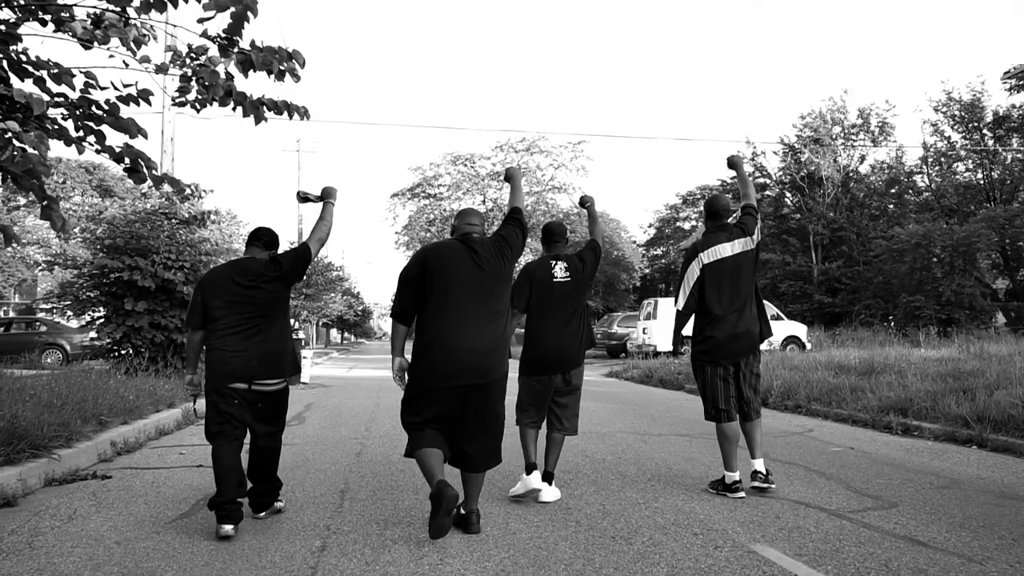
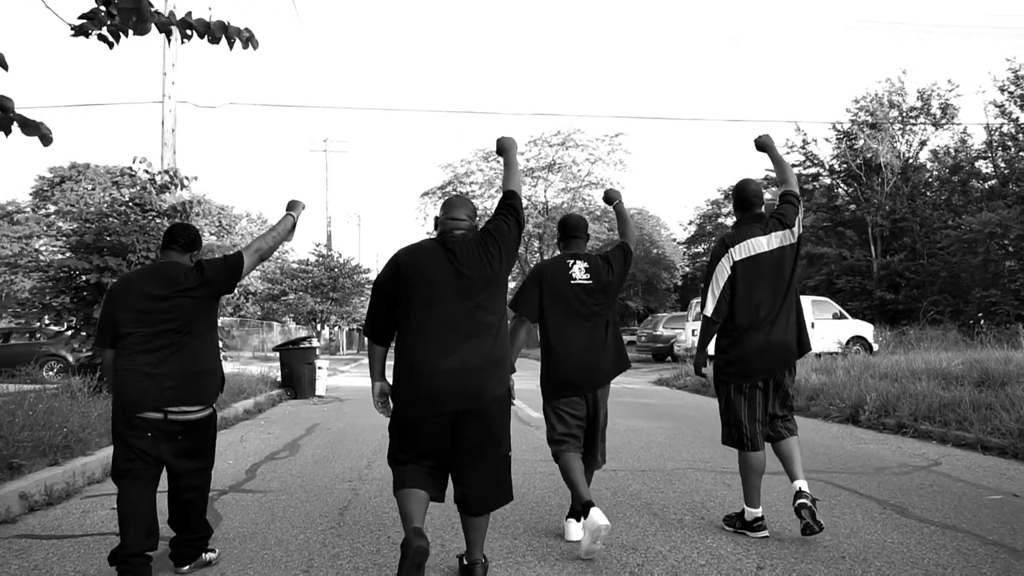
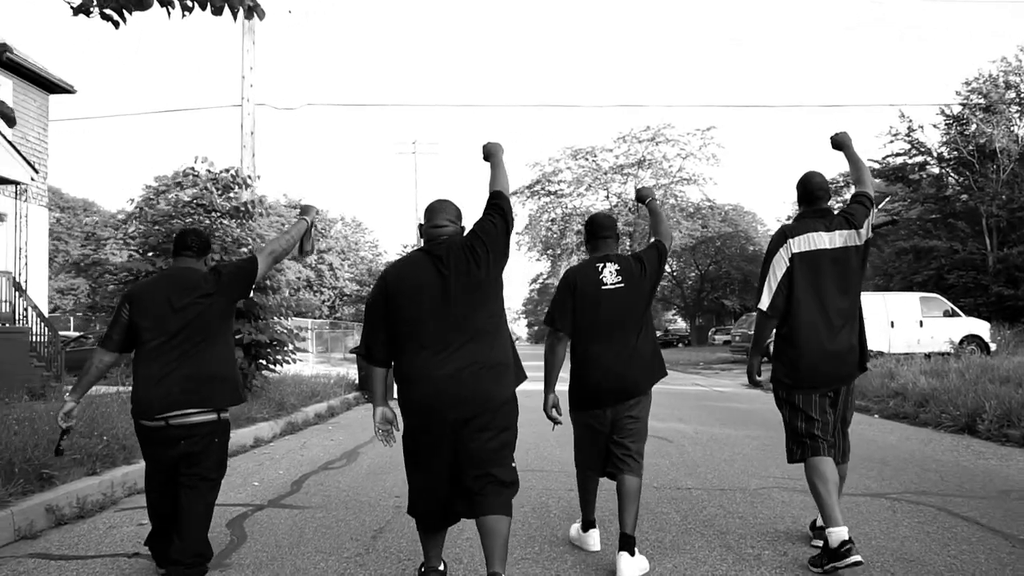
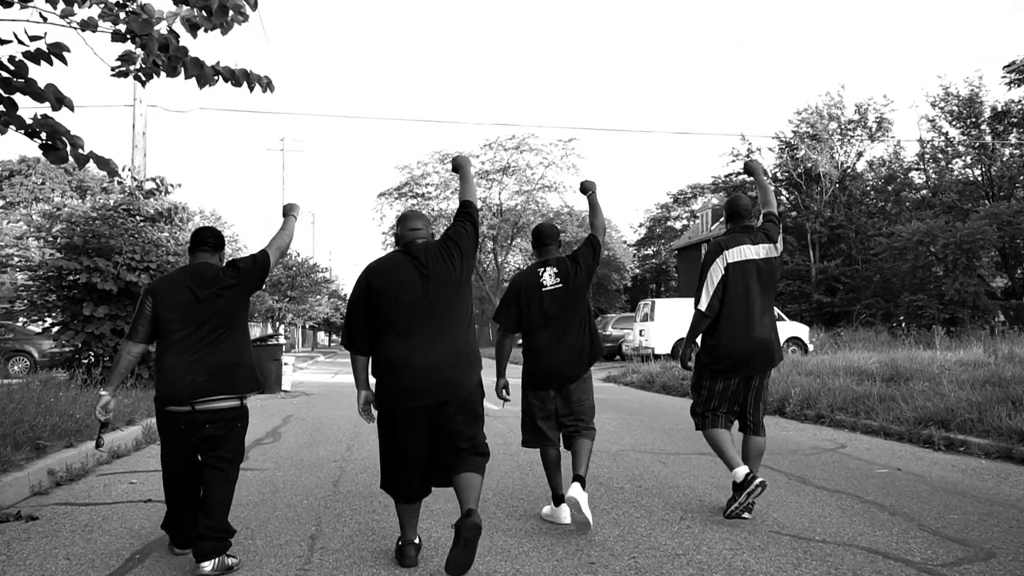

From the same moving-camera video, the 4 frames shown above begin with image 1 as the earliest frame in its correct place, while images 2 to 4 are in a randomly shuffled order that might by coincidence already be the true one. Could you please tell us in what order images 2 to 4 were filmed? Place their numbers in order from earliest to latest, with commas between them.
4, 2, 3
